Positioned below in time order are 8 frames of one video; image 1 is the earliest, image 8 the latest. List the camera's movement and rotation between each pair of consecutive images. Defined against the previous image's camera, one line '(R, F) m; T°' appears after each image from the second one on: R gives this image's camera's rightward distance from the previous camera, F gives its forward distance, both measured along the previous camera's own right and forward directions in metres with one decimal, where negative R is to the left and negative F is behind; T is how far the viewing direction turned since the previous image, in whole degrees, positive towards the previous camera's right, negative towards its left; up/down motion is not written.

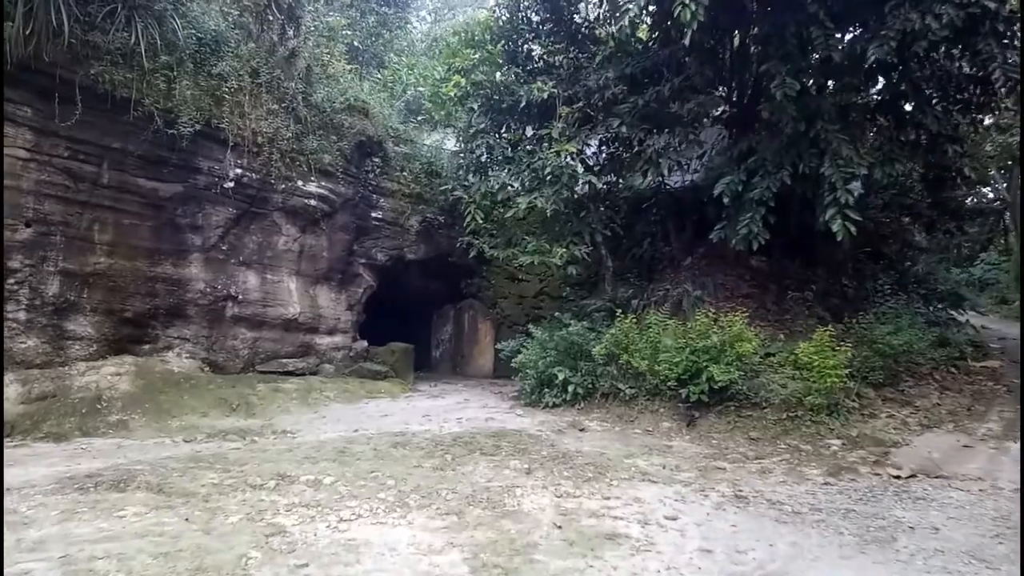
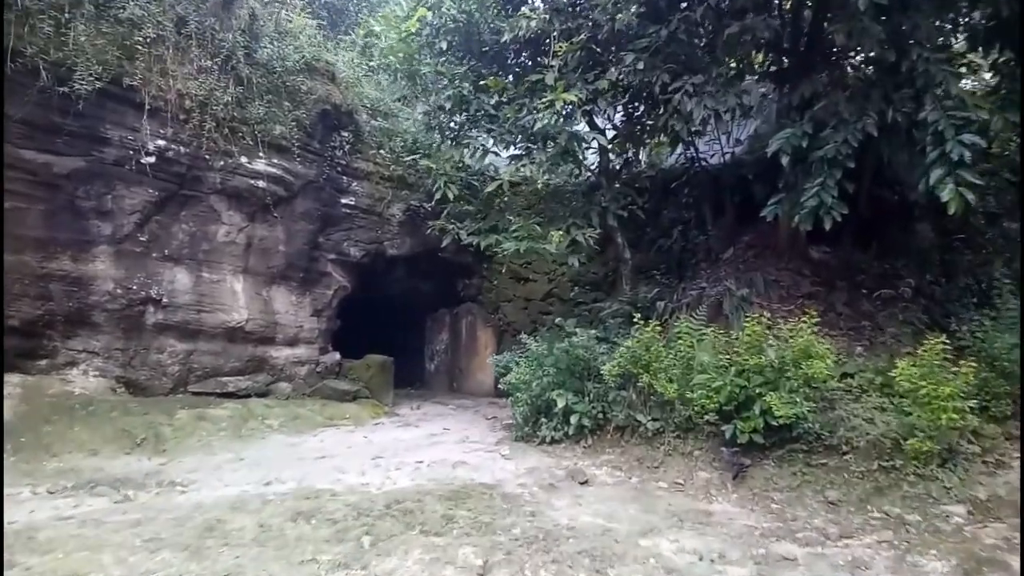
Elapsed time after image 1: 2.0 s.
(+0.3, +1.6) m; -3°
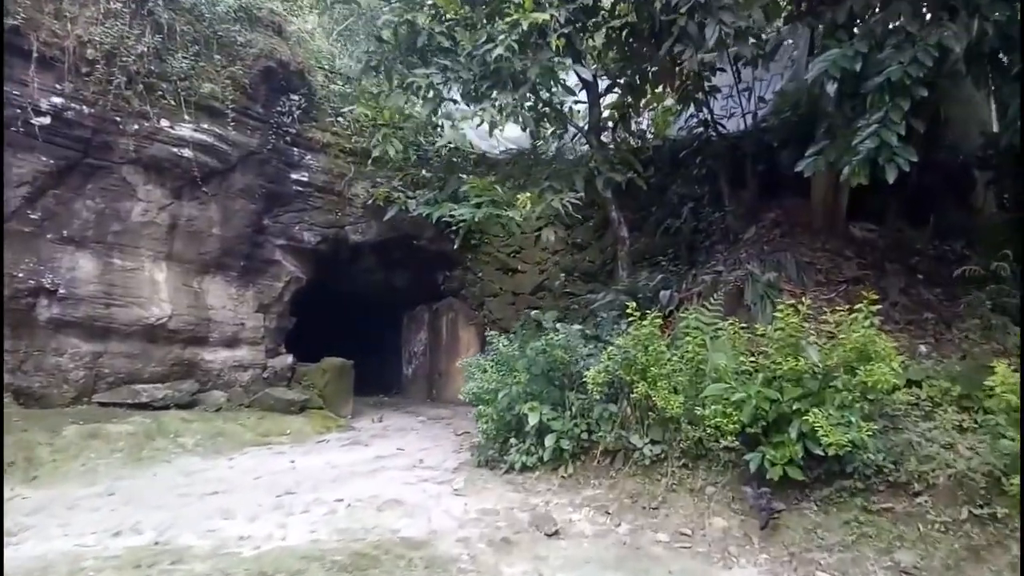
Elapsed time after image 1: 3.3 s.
(+0.3, +1.1) m; -1°
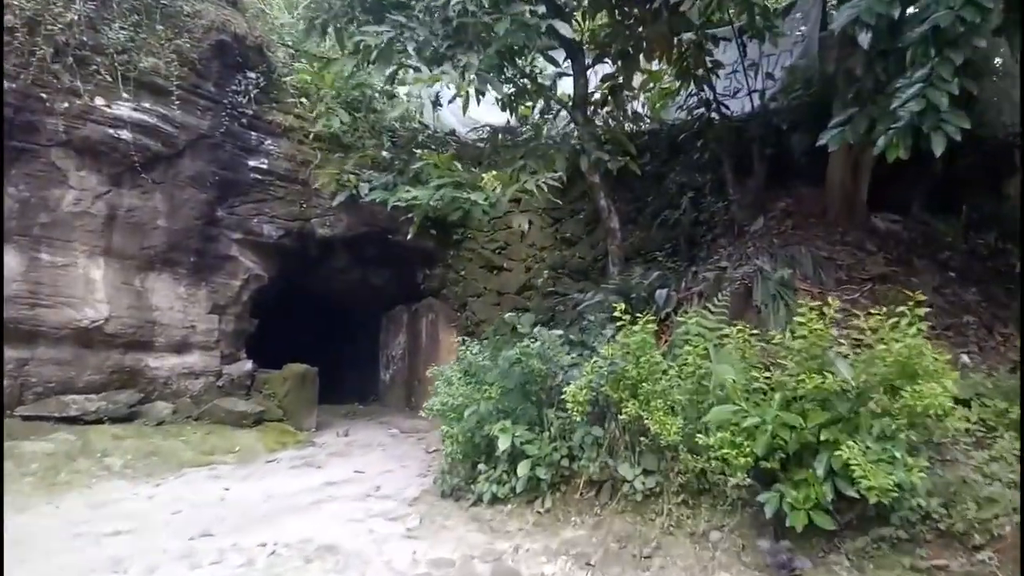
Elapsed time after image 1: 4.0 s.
(+0.1, +0.6) m; 0°
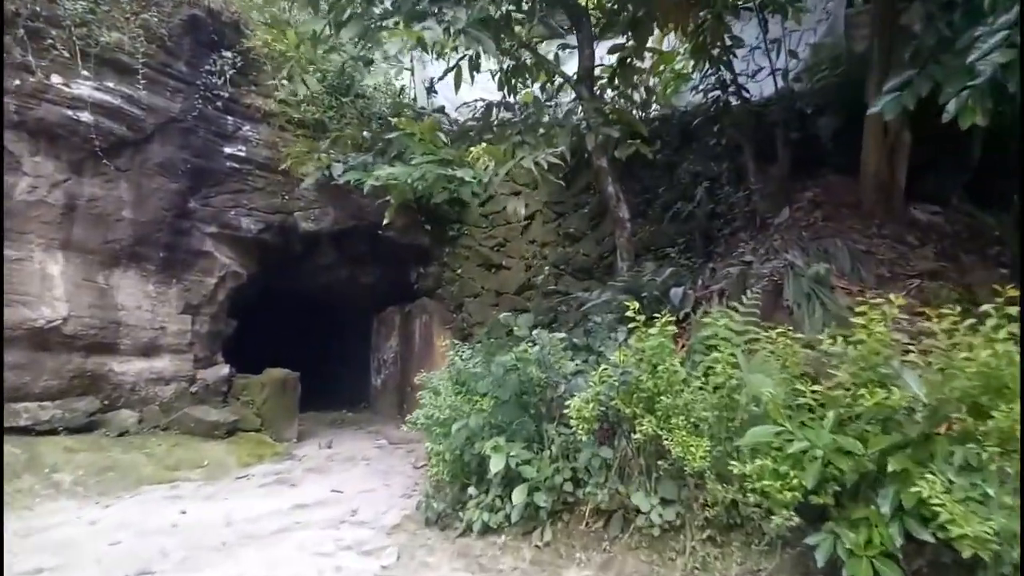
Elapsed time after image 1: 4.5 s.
(0.0, +0.5) m; 0°
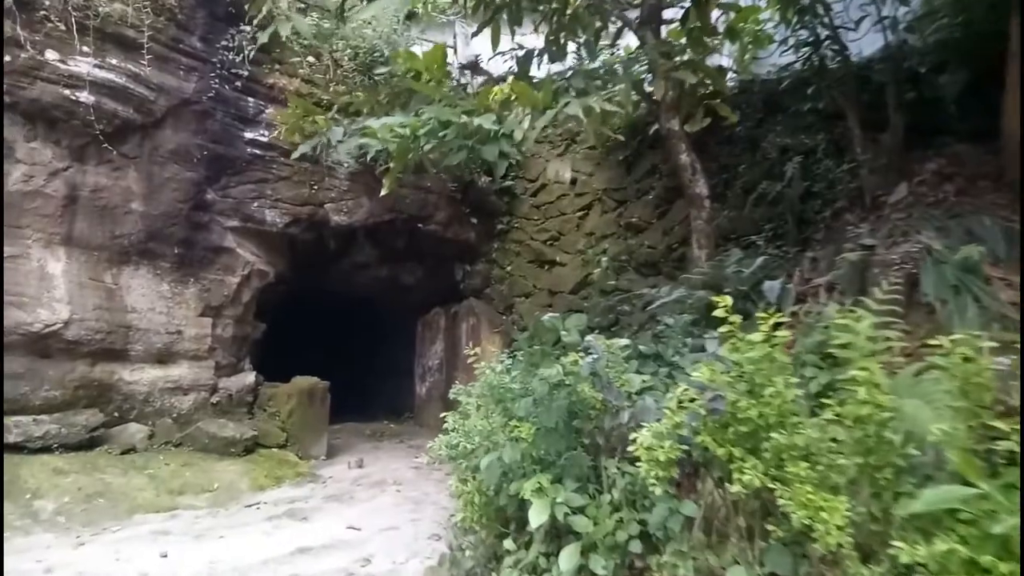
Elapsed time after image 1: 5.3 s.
(0.0, +0.7) m; -5°
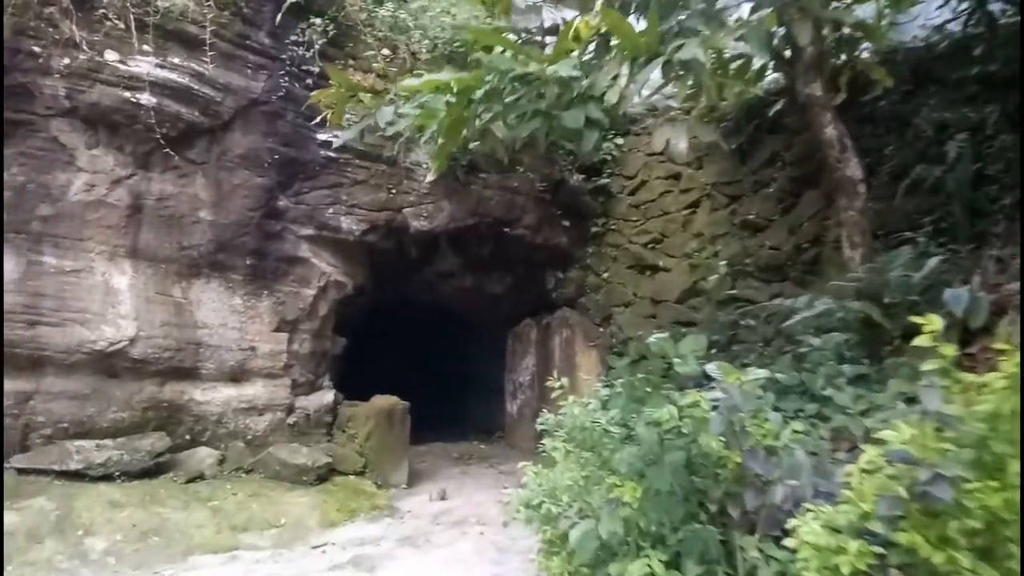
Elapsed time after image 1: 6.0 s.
(0.0, +0.5) m; -7°
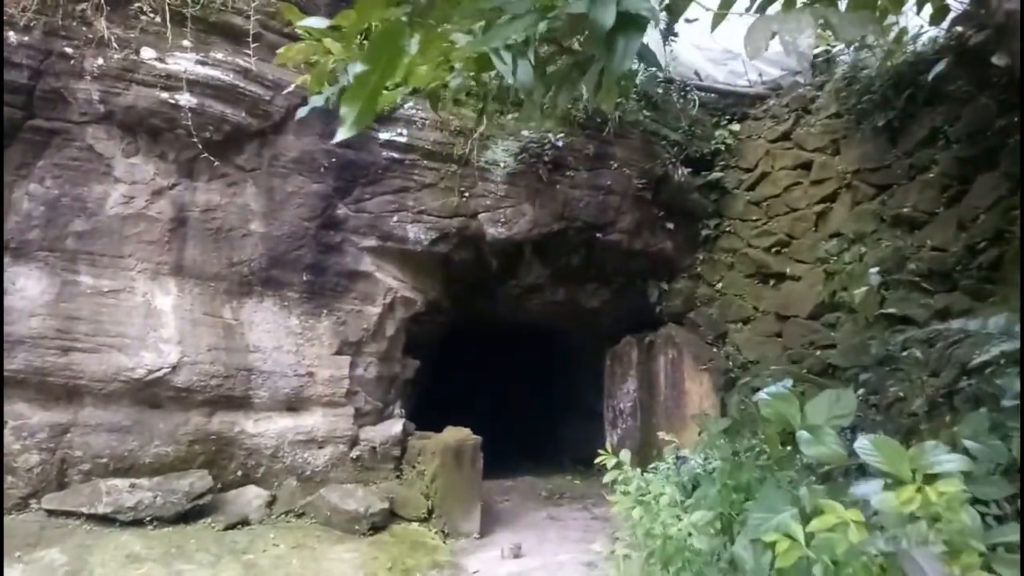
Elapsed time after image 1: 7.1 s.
(+0.2, +0.7) m; -9°
